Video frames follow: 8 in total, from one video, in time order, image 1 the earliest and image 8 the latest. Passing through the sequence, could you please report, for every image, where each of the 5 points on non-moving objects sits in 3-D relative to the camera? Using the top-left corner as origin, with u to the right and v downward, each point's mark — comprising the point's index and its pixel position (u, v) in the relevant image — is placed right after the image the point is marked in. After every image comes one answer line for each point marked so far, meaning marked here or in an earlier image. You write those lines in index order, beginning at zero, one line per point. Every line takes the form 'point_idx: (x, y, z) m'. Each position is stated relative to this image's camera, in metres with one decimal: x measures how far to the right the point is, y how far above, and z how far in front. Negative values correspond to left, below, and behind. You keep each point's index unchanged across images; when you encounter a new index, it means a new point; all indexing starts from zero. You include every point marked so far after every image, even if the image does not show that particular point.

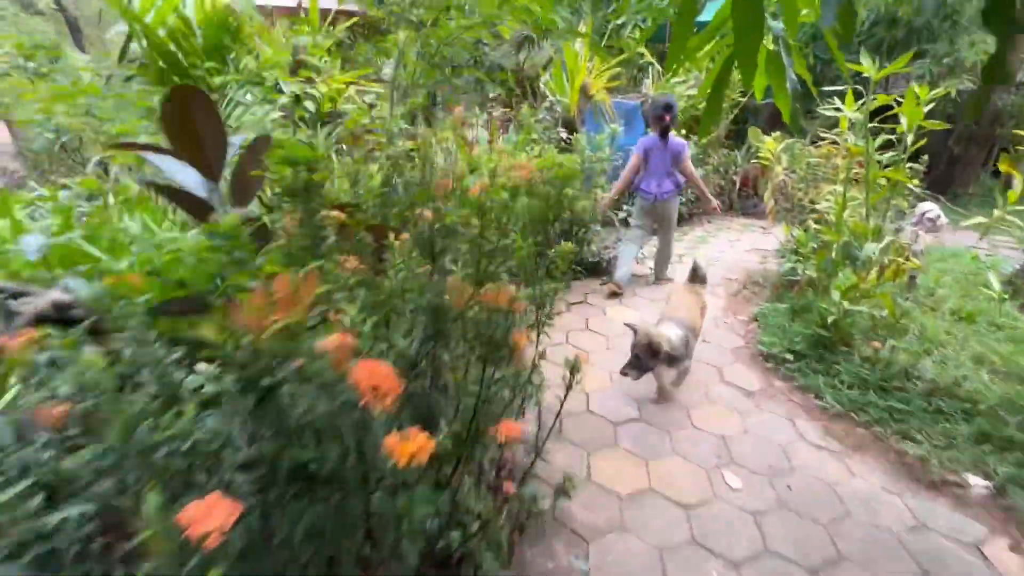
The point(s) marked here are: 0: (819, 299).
0: (+2.1, -0.1, +3.2) m
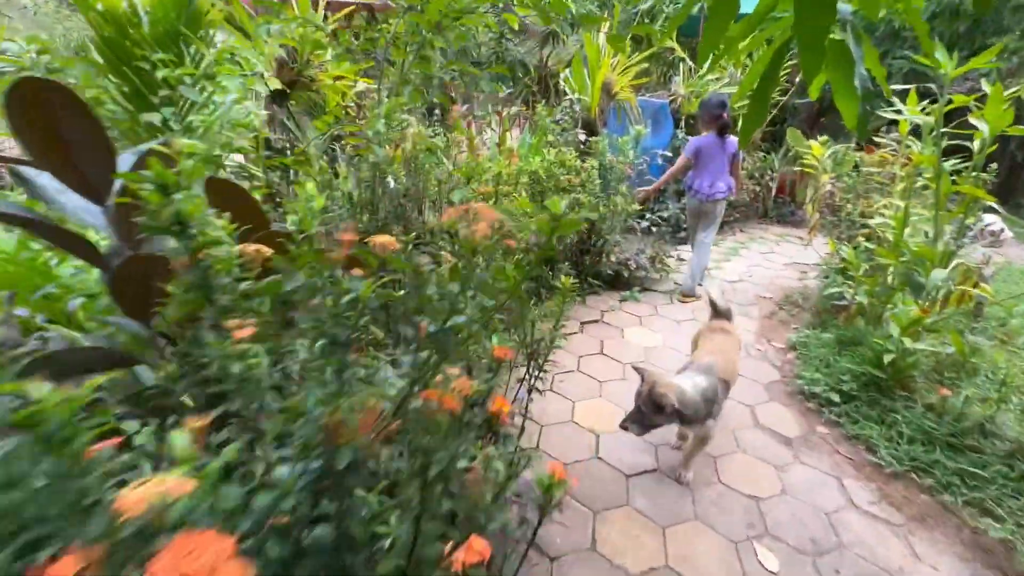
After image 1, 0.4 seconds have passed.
0: (+2.2, -0.3, +2.8) m
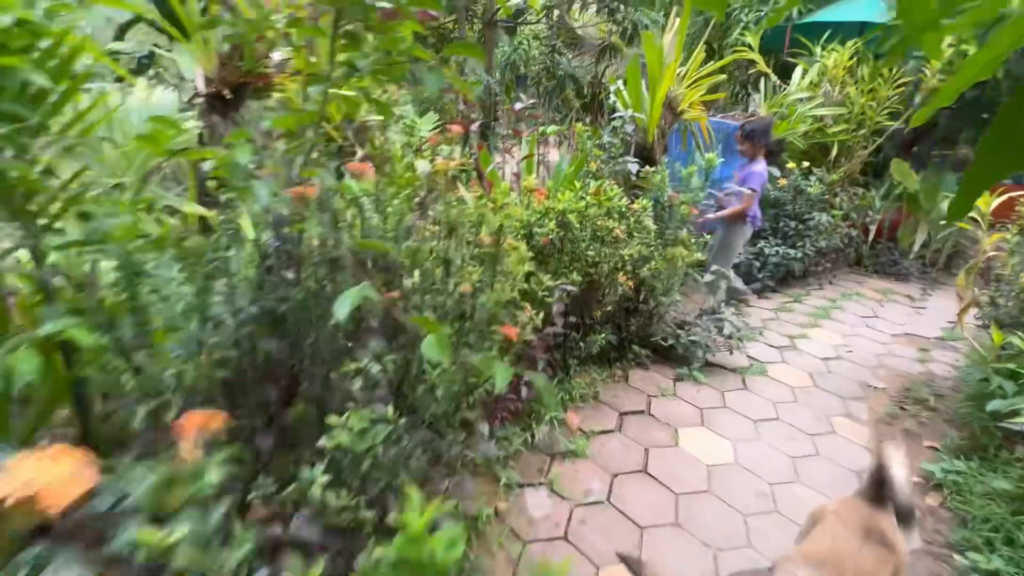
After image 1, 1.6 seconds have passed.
0: (+2.2, -0.8, +1.8) m
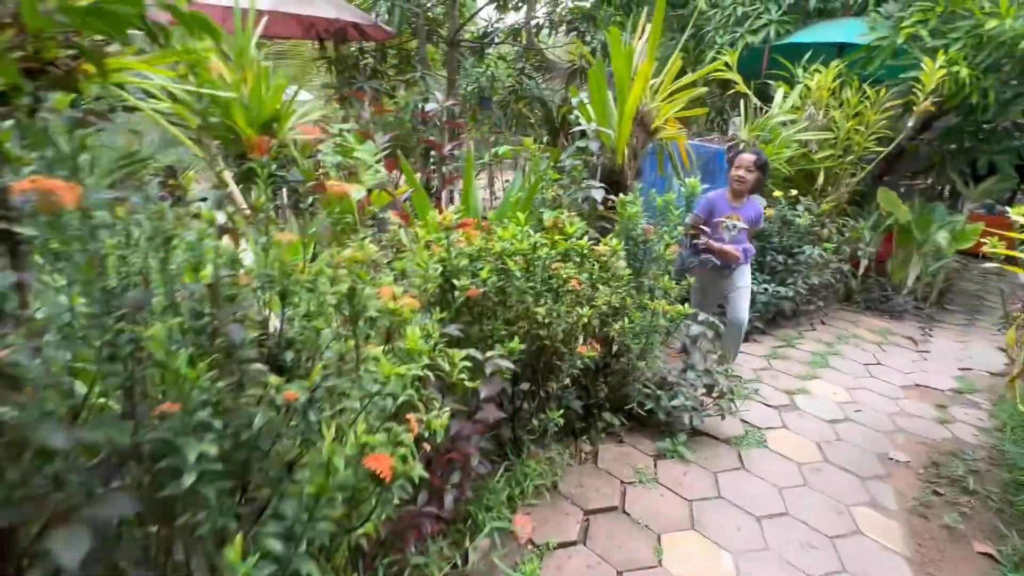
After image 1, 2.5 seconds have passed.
0: (+1.9, -1.0, +1.2) m
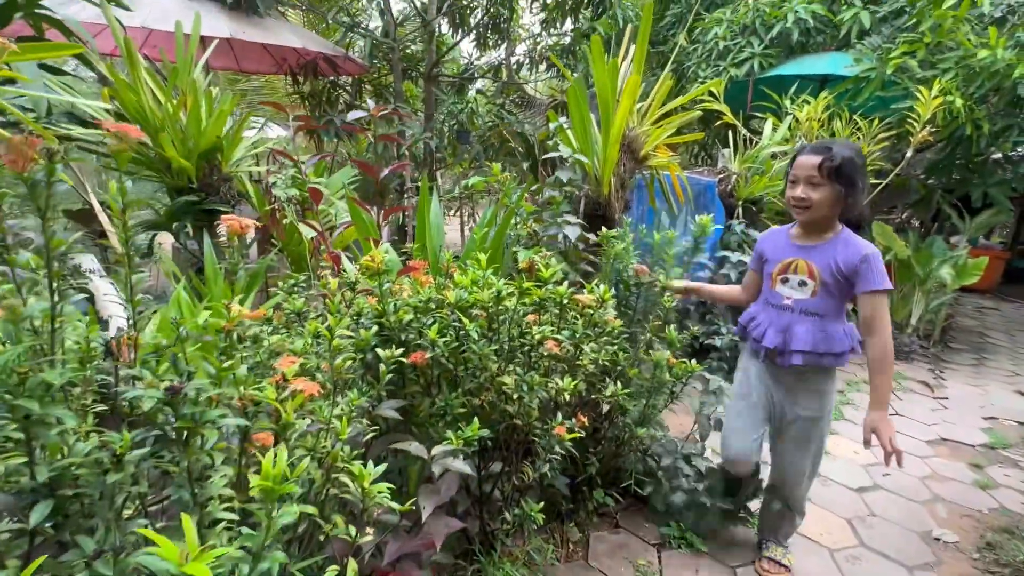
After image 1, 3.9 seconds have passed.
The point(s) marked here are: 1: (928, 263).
0: (+1.8, -1.1, +0.8) m
1: (+3.9, +0.2, +4.4) m
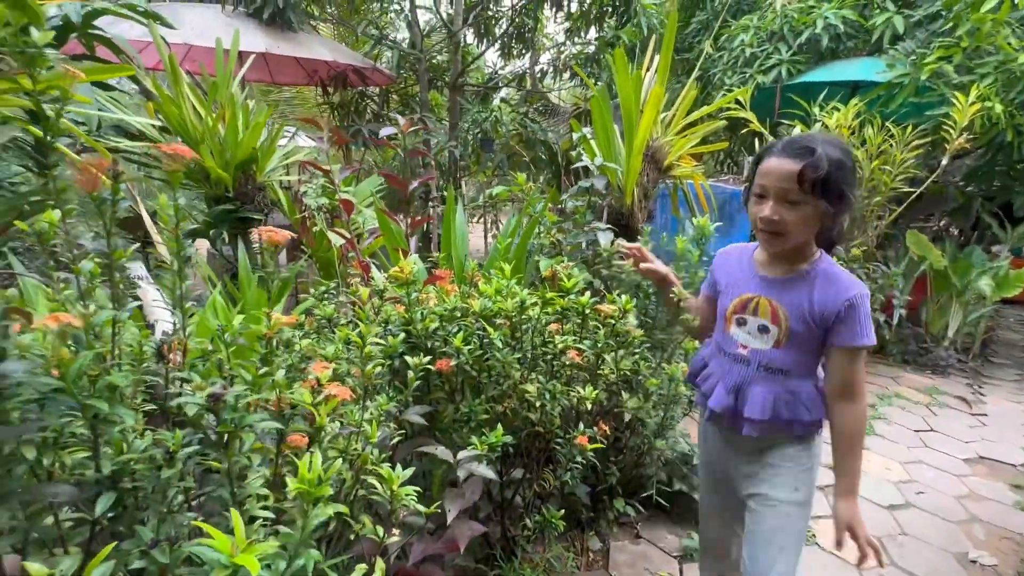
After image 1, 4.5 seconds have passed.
0: (+1.9, -1.1, +0.7) m
1: (+4.1, +0.1, +4.3) m
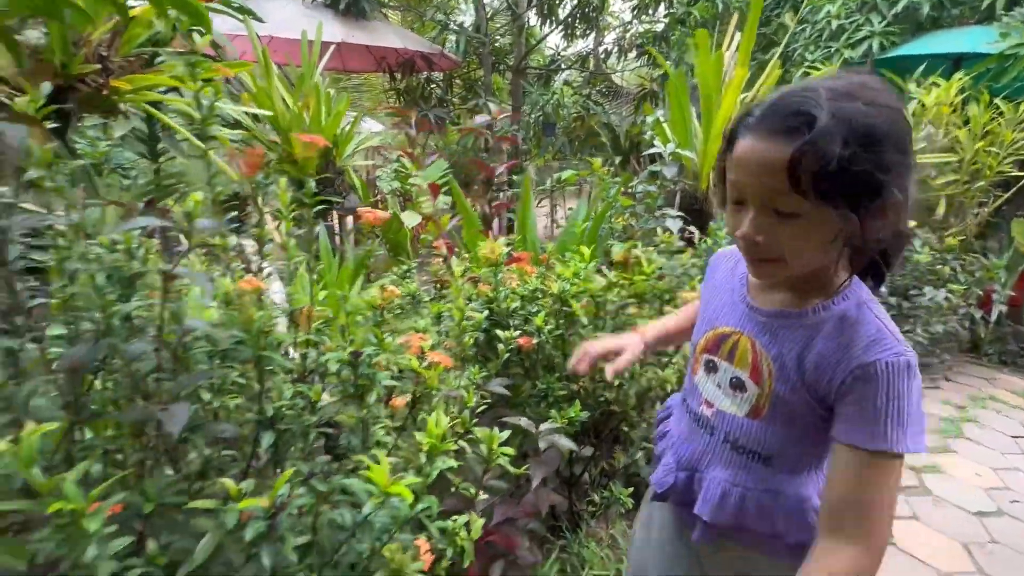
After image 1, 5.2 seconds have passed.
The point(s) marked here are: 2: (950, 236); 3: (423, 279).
0: (+2.0, -1.1, +0.6) m
1: (+4.7, +0.2, +3.8) m
2: (+3.5, +0.4, +3.7) m
3: (-0.3, 0.0, +1.7) m
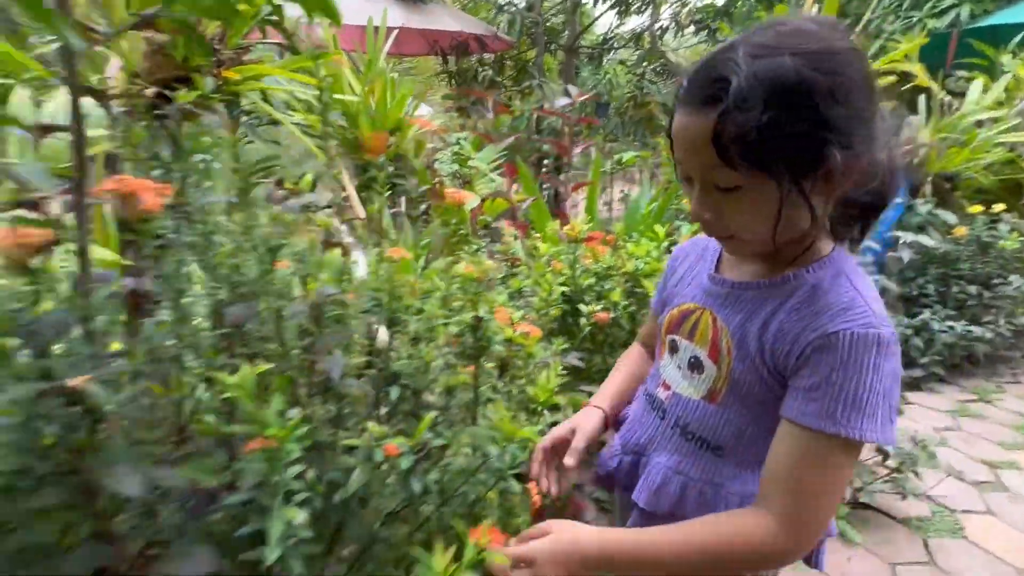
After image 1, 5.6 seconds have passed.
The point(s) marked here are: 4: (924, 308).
0: (+2.1, -1.1, +0.5) m
1: (+5.1, +0.2, +3.5) m
2: (+3.9, +0.5, +3.4) m
3: (-0.1, +0.1, +1.7) m
4: (+2.8, -0.1, +3.2) m
